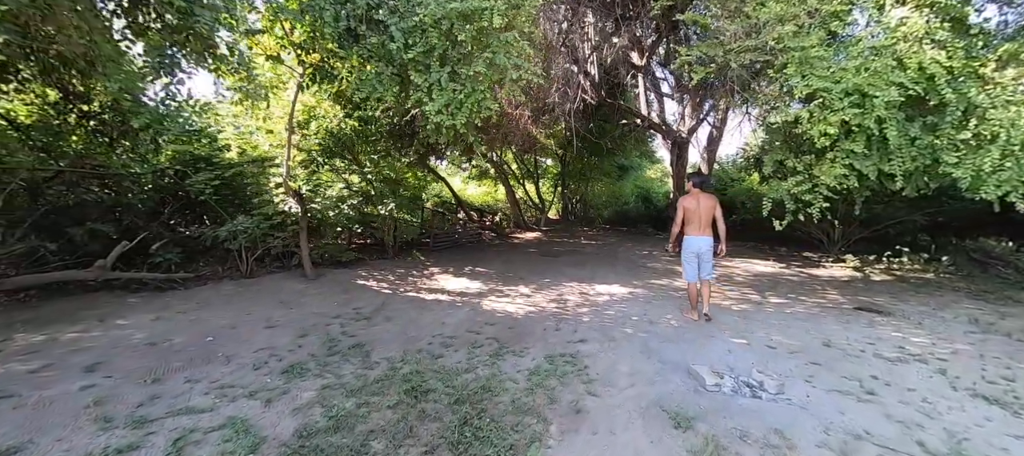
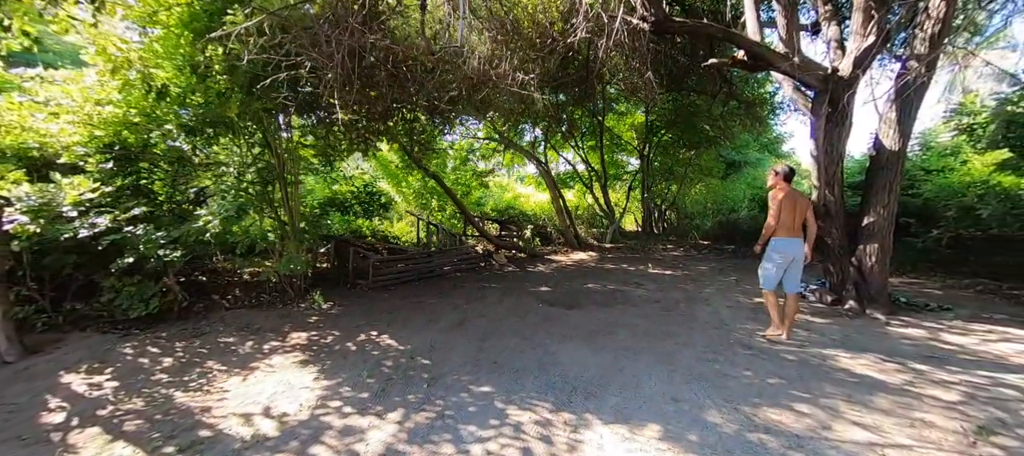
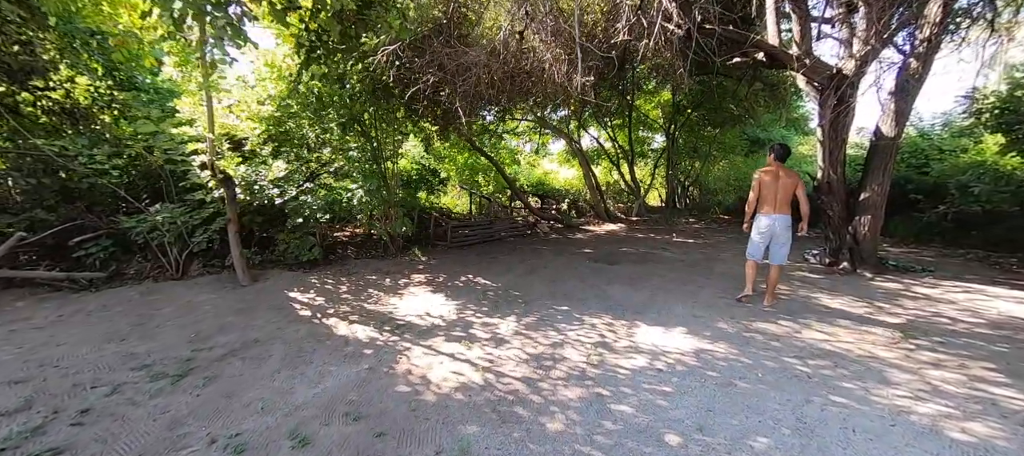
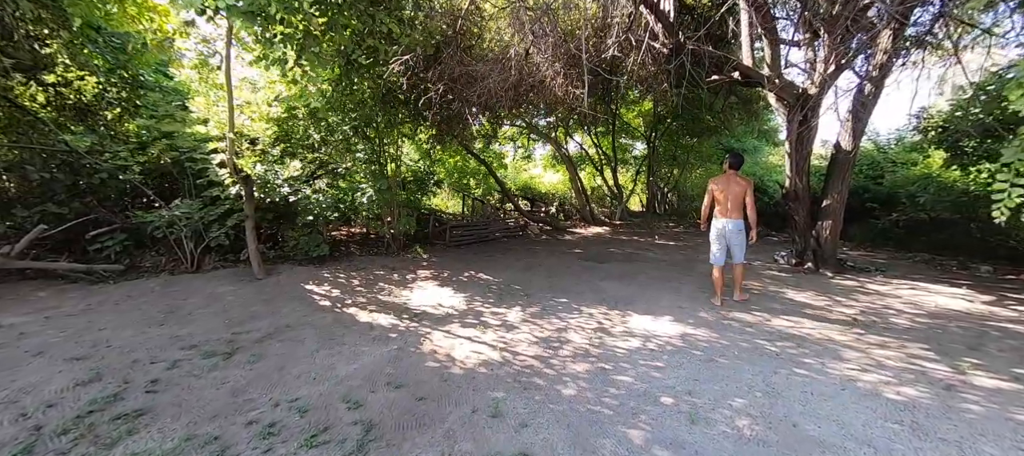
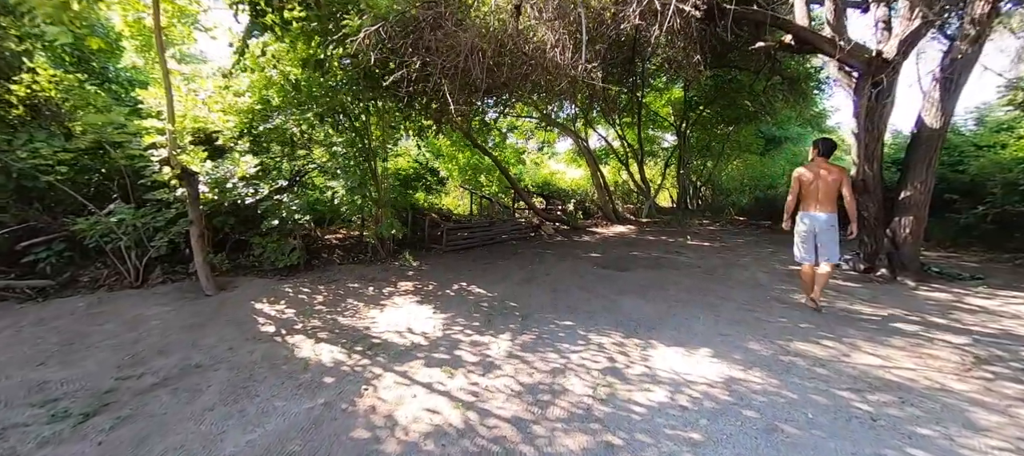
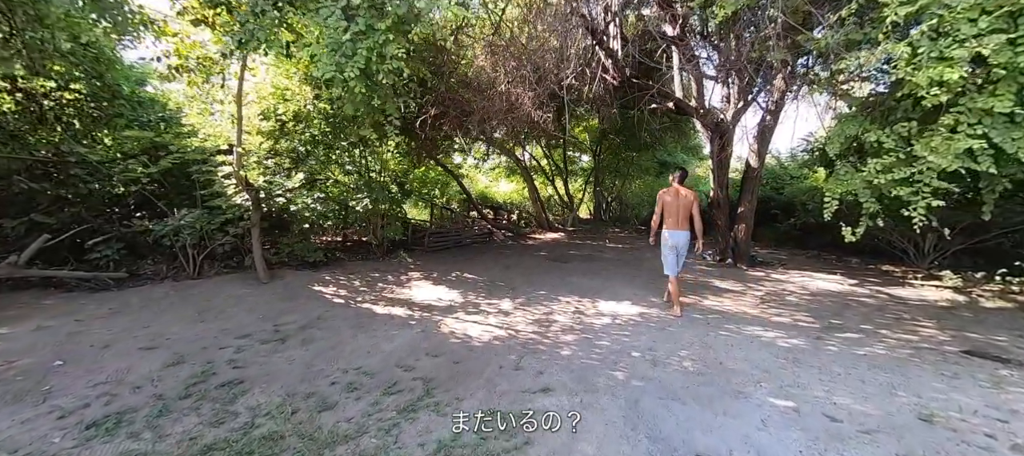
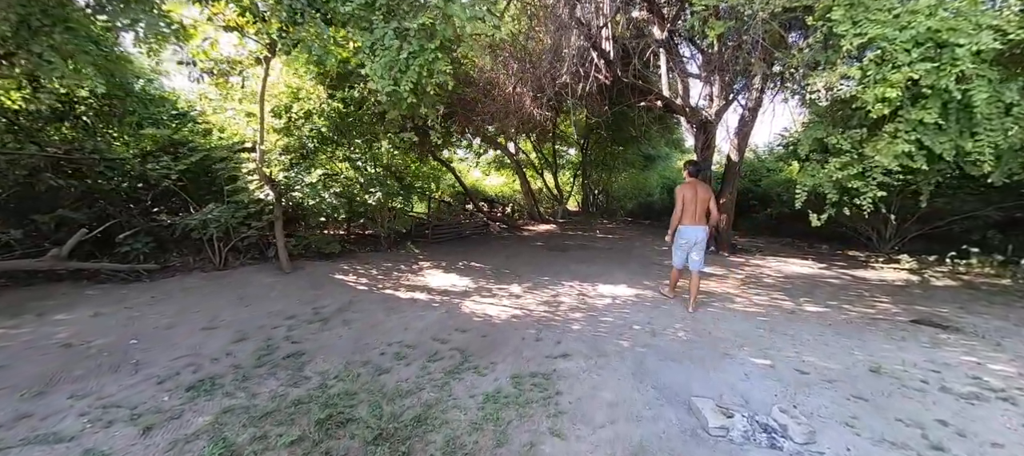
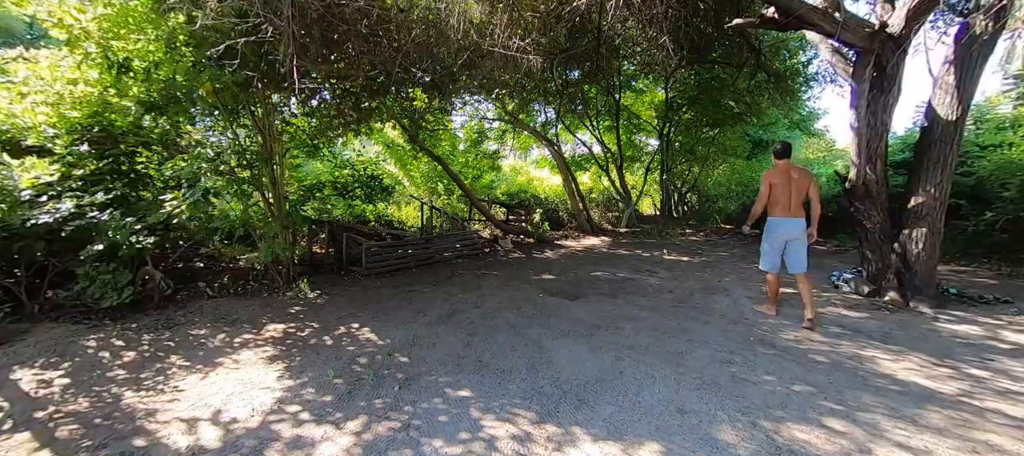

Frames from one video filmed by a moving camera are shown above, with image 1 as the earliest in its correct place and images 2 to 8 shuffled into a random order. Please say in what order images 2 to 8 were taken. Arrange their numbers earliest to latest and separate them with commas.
7, 6, 4, 3, 5, 2, 8
